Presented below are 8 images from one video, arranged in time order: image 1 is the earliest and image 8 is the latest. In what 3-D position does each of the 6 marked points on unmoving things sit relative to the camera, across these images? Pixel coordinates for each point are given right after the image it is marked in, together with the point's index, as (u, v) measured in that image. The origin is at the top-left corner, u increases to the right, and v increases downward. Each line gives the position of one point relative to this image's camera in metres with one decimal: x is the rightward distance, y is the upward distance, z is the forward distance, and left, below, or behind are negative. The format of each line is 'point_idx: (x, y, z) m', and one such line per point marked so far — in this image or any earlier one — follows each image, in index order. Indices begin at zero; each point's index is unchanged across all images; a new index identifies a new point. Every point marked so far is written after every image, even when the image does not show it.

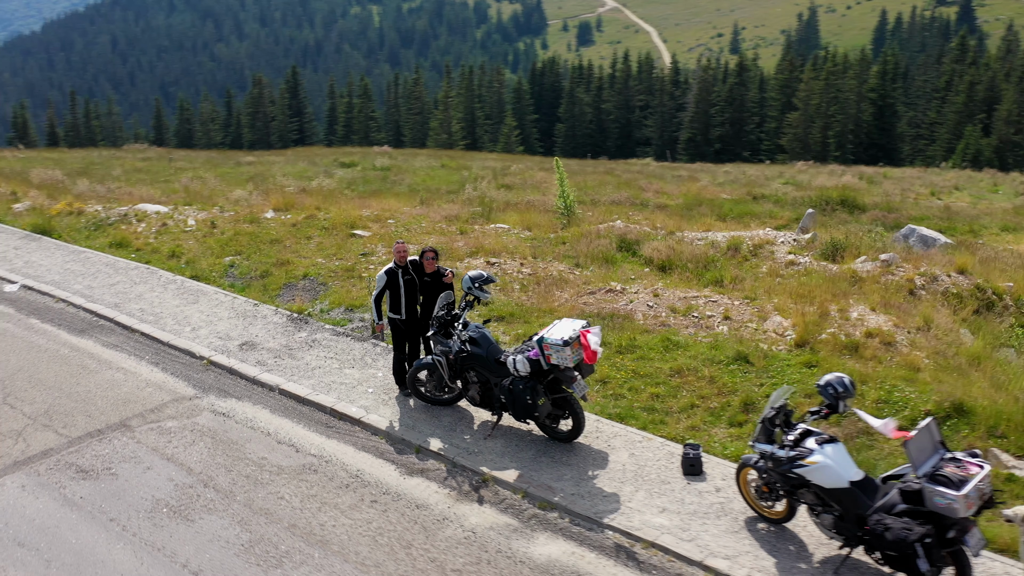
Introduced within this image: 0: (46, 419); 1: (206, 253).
0: (-3.6, -1.0, +8.9) m
1: (-3.4, +0.4, +12.9) m
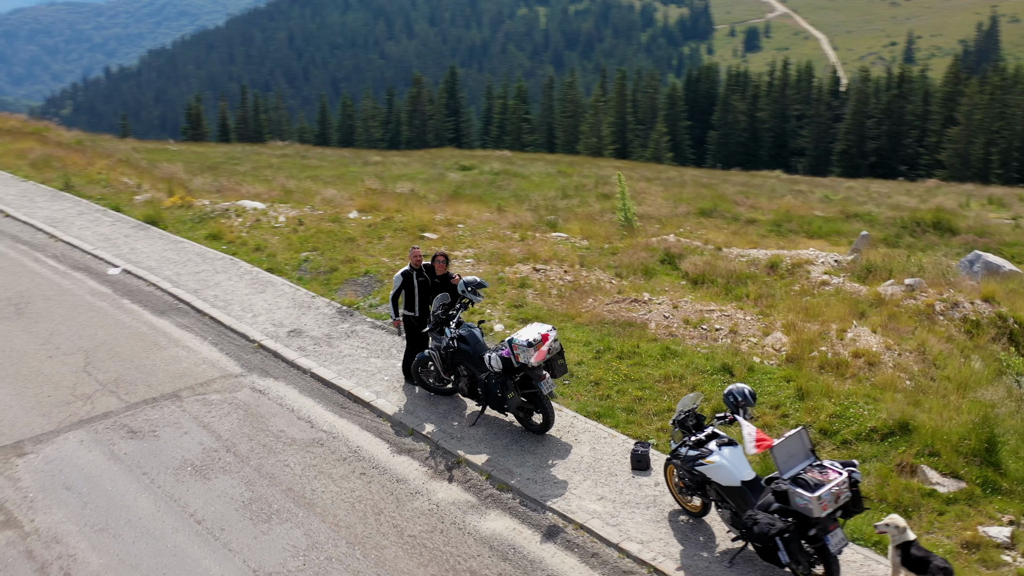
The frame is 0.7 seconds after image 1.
0: (-3.6, -0.9, +10.3) m
1: (-2.8, +0.5, +14.3) m
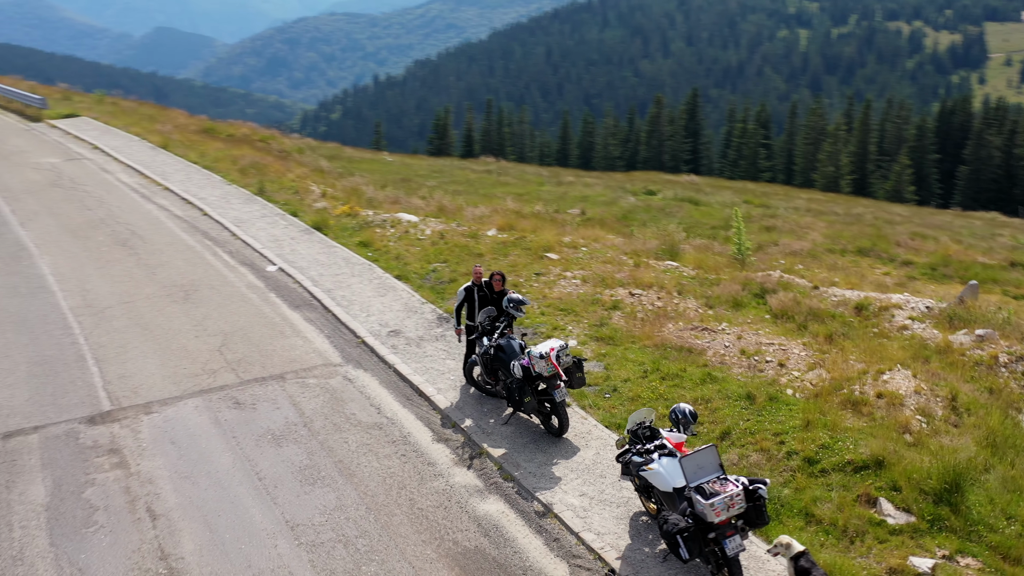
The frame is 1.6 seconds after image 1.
0: (-2.9, -0.8, +12.2) m
1: (-1.2, +0.4, +15.9) m
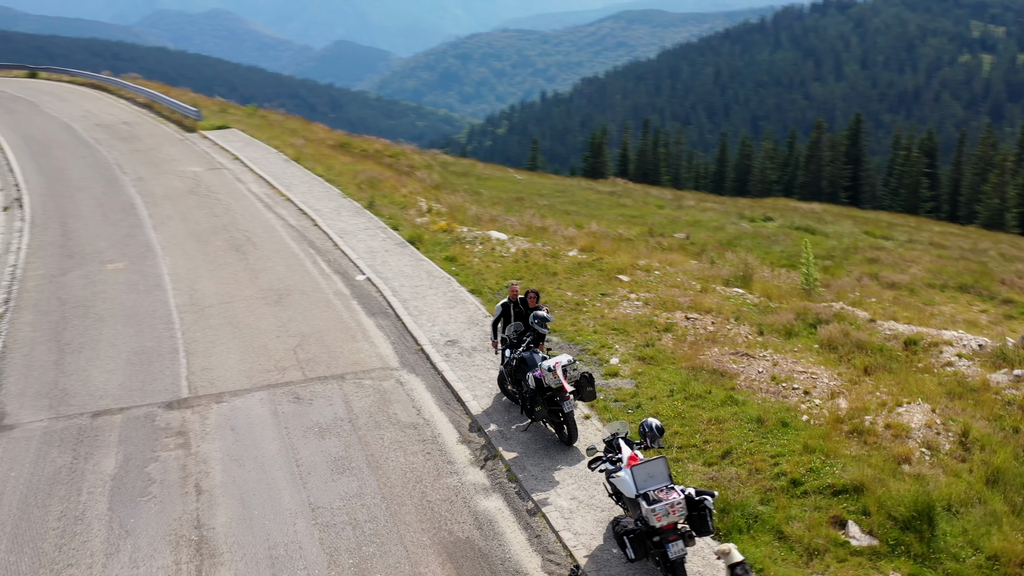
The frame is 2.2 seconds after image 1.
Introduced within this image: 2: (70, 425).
0: (-2.4, -0.9, +13.4) m
1: (-0.2, +0.2, +16.9) m
2: (-4.6, -1.4, +11.9) m
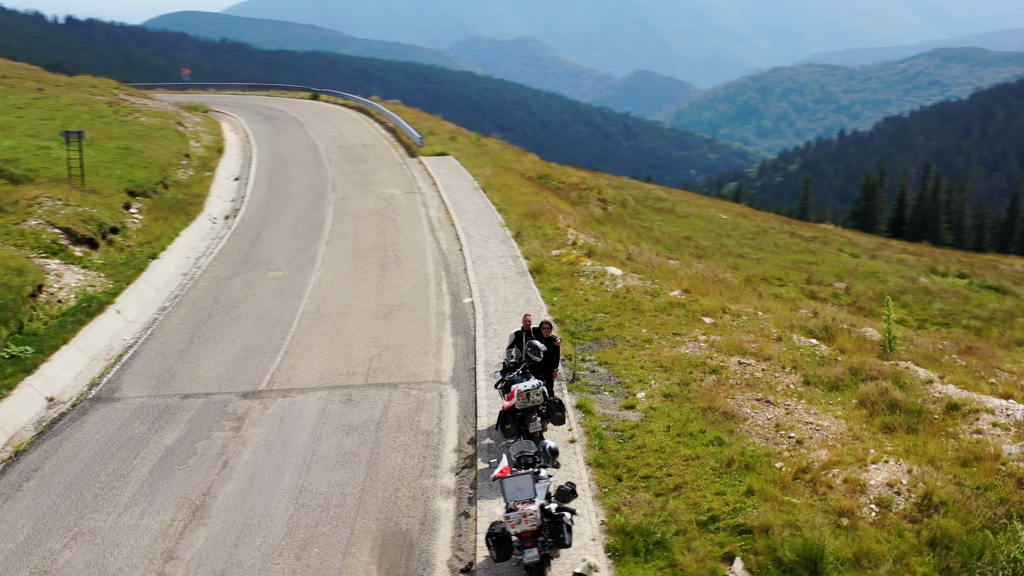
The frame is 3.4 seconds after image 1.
0: (-1.8, -1.1, +15.1) m
1: (+1.3, -0.3, +18.0) m
2: (-4.4, -1.4, +14.2) m
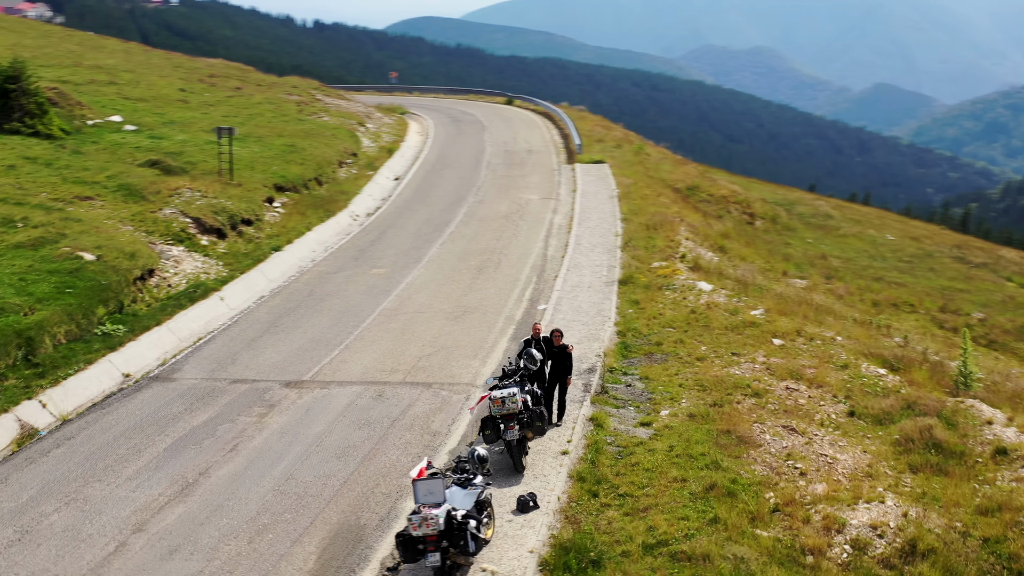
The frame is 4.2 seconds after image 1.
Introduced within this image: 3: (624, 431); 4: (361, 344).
0: (-1.3, -1.1, +15.4) m
1: (+2.3, -0.5, +17.6) m
2: (-4.0, -1.3, +15.0) m
3: (+1.3, -1.6, +13.0) m
4: (-2.2, -0.8, +16.8) m
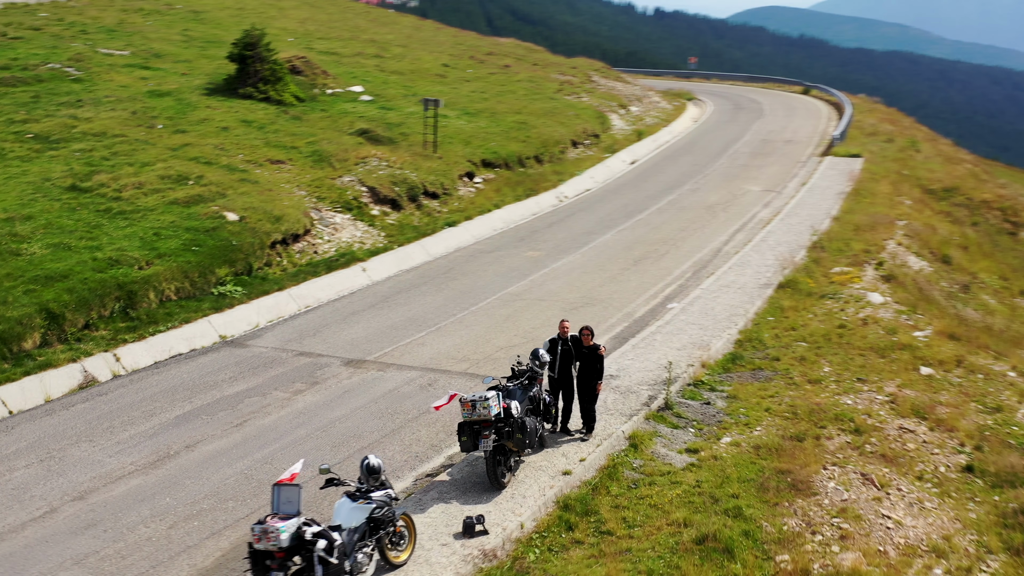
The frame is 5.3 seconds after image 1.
0: (-0.3, -0.9, +14.1) m
1: (+3.8, -0.6, +15.2) m
2: (-3.0, -0.9, +14.4) m
3: (+1.4, -1.6, +11.0) m
4: (-0.8, -0.5, +15.7) m
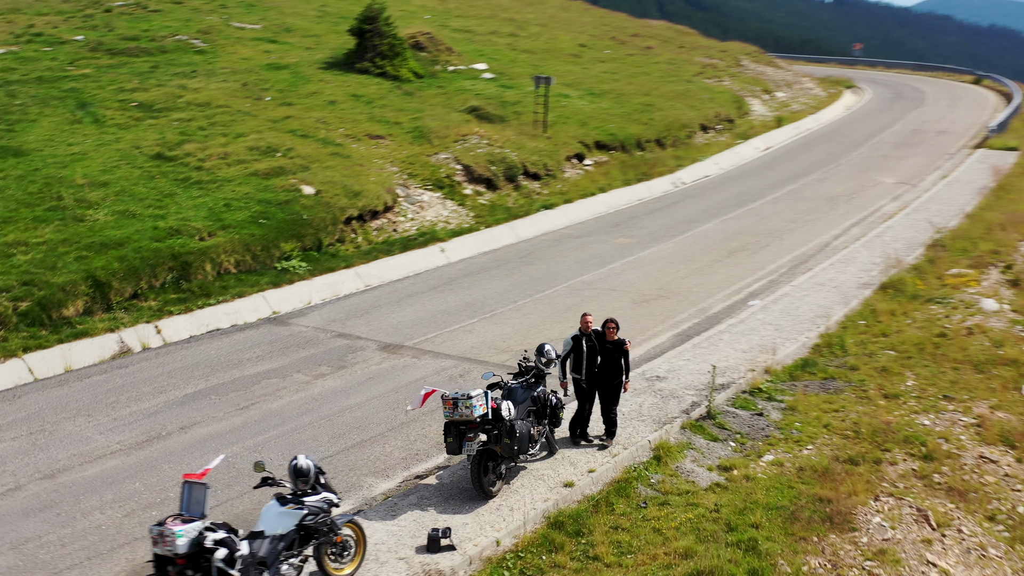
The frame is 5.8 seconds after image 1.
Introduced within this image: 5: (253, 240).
0: (+0.2, -0.7, +13.0) m
1: (+4.5, -0.6, +13.5) m
2: (-2.4, -0.6, +13.7) m
3: (+1.5, -1.6, +9.7) m
4: (0.0, -0.4, +14.6) m
5: (-3.8, +0.7, +16.7) m
